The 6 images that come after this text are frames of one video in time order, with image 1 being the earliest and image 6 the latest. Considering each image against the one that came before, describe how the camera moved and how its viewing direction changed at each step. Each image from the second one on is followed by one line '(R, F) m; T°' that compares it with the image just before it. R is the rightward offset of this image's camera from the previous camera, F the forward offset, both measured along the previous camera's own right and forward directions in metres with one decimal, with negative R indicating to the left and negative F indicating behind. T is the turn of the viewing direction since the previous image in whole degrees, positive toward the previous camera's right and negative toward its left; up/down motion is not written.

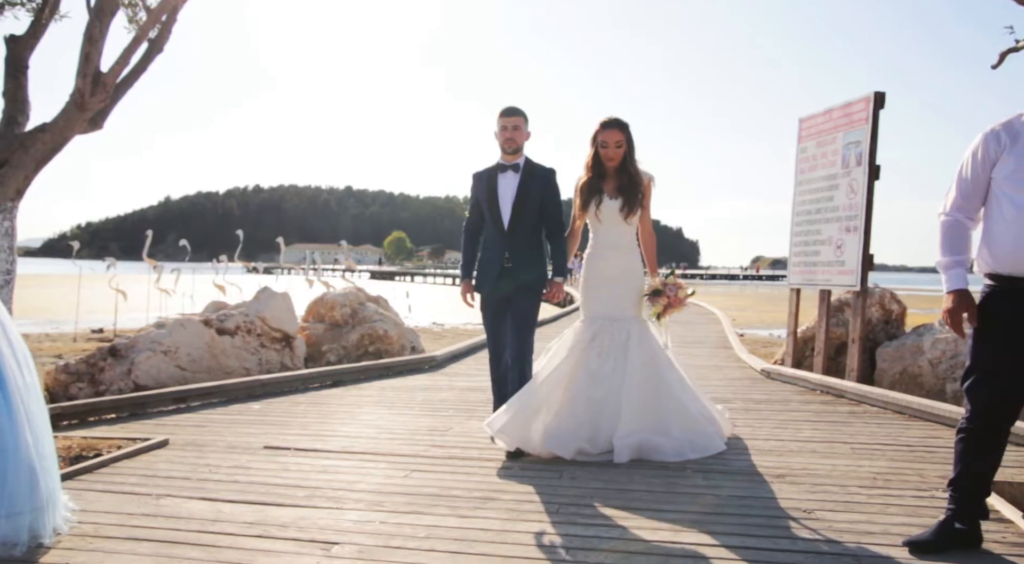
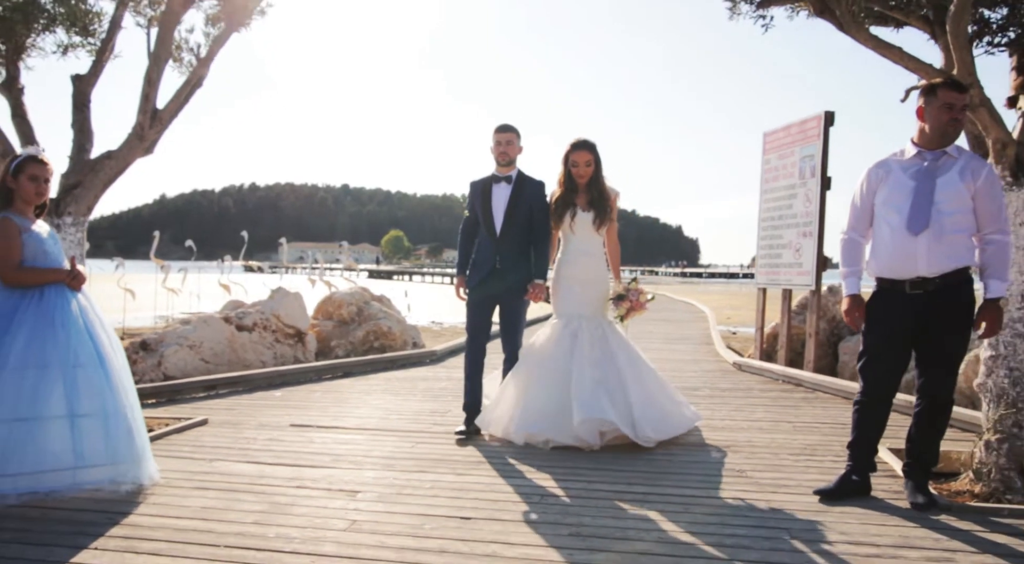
(+0.1, -0.7) m; 0°
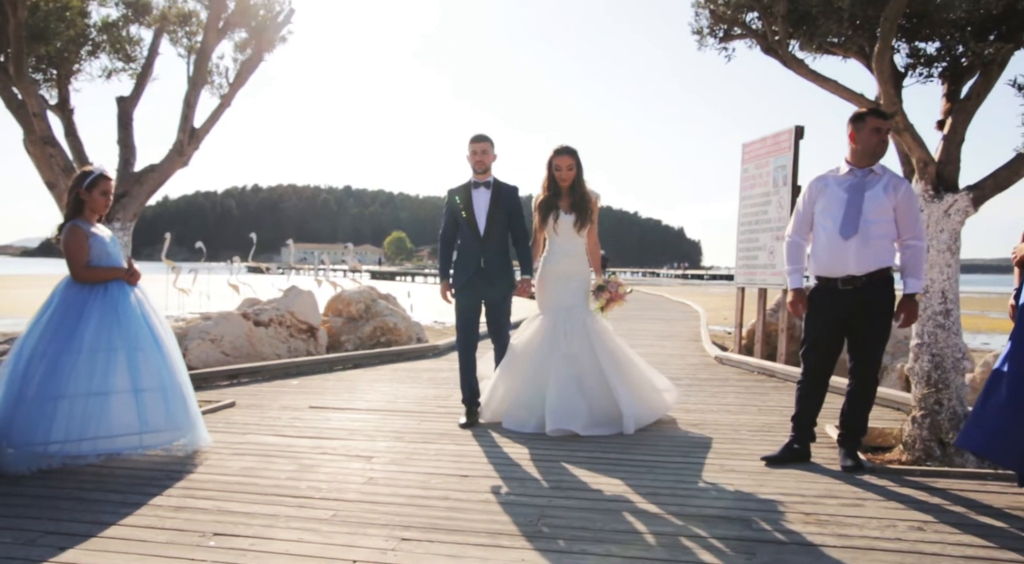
(+0.1, -0.6) m; 0°
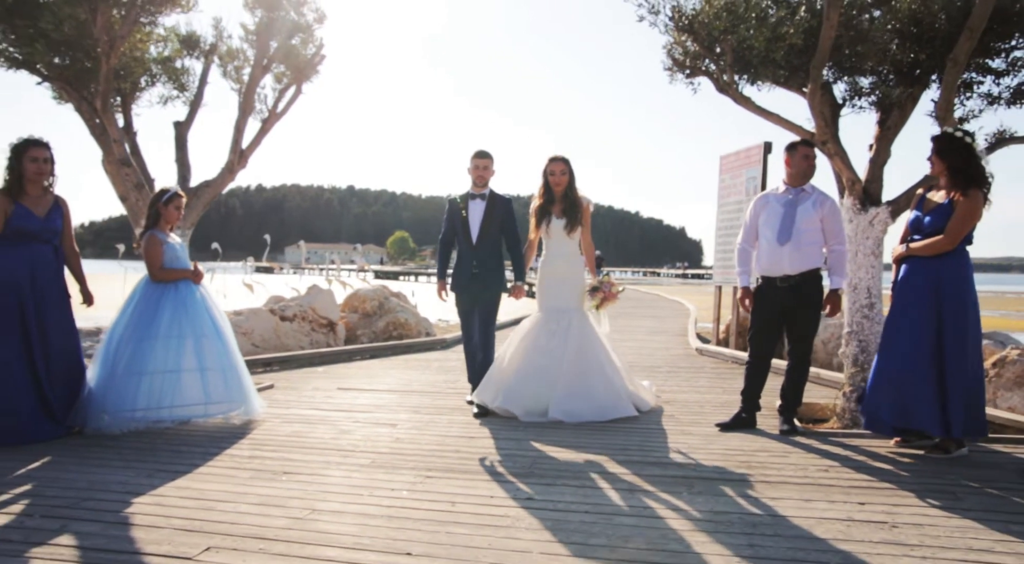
(0.0, -0.9) m; 0°
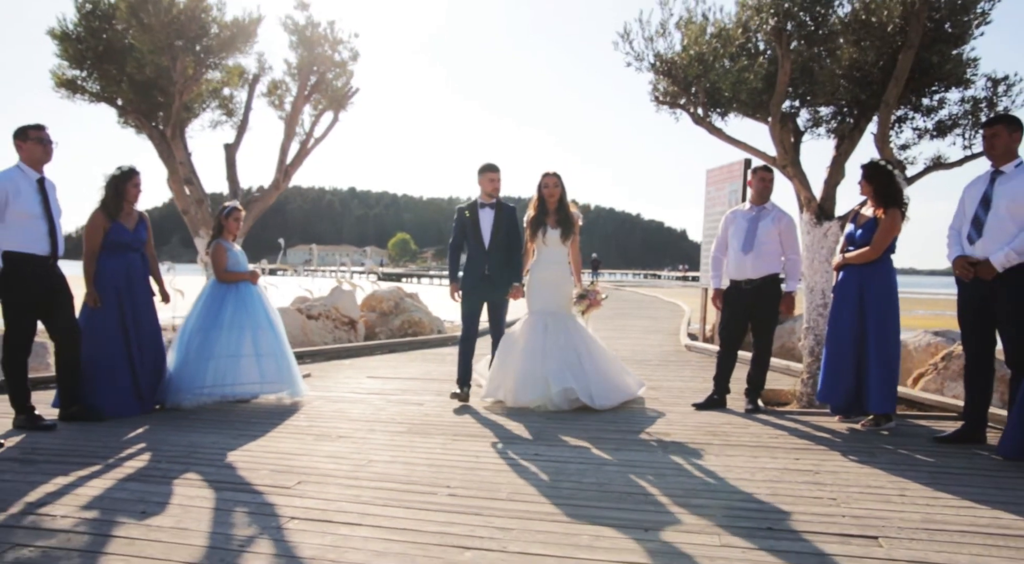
(-0.1, -0.9) m; 0°
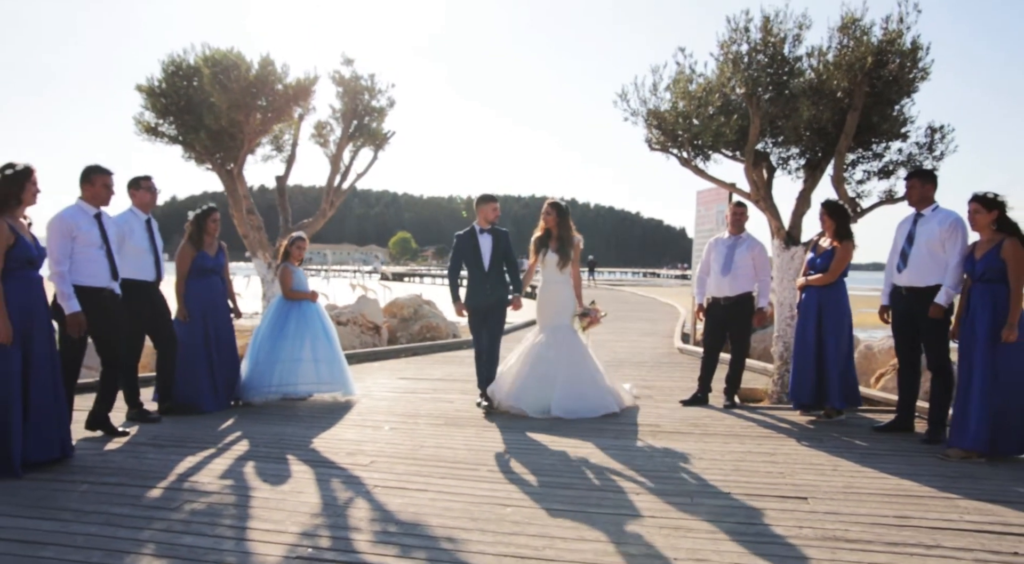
(-0.1, -1.1) m; 0°
